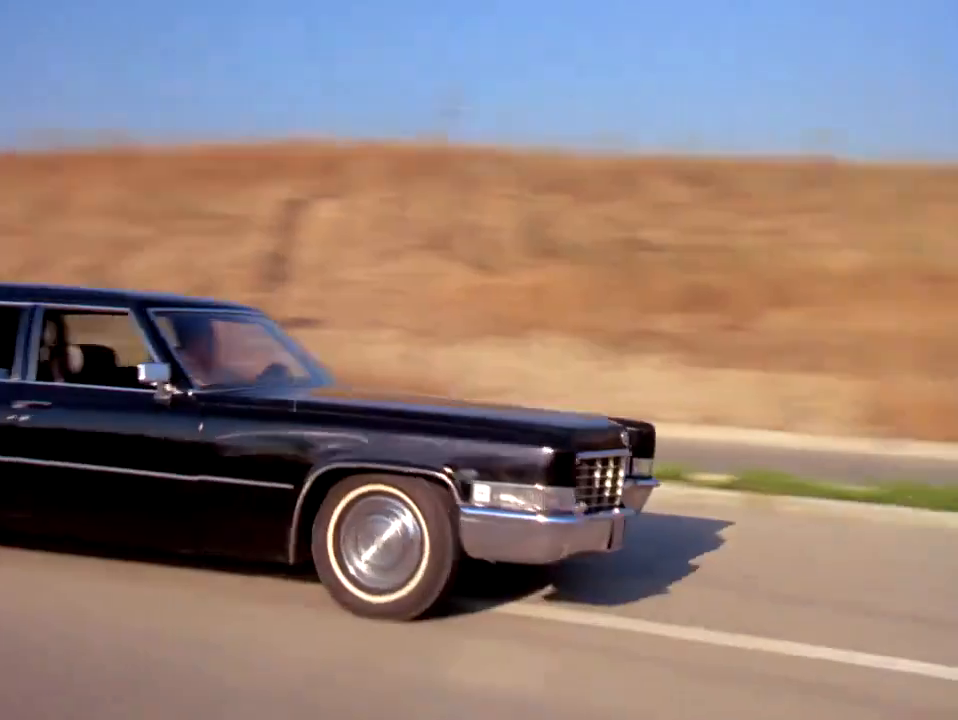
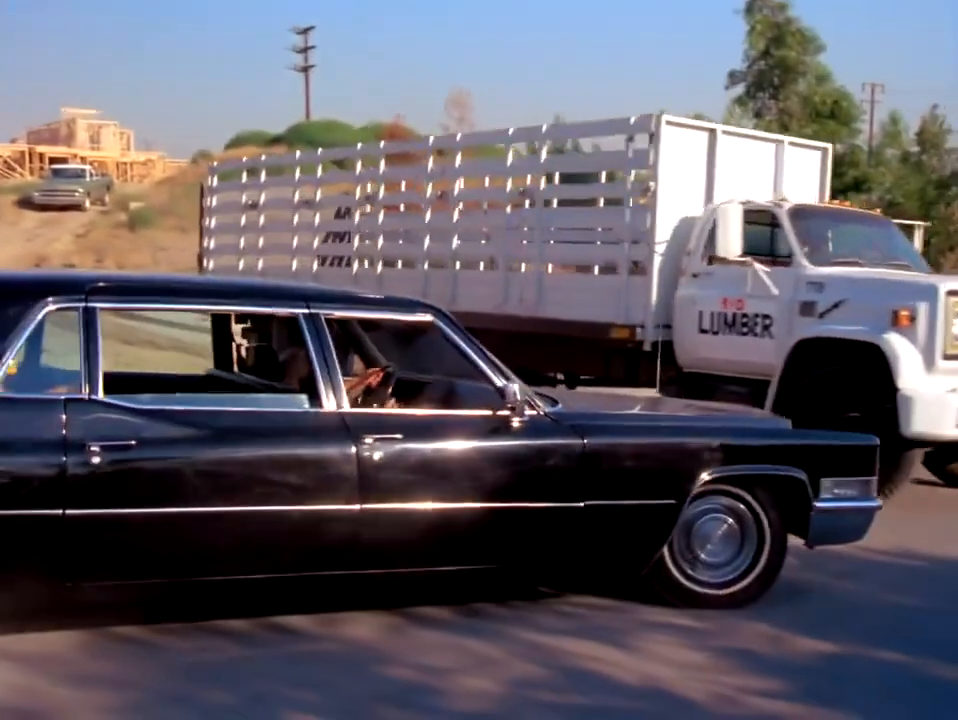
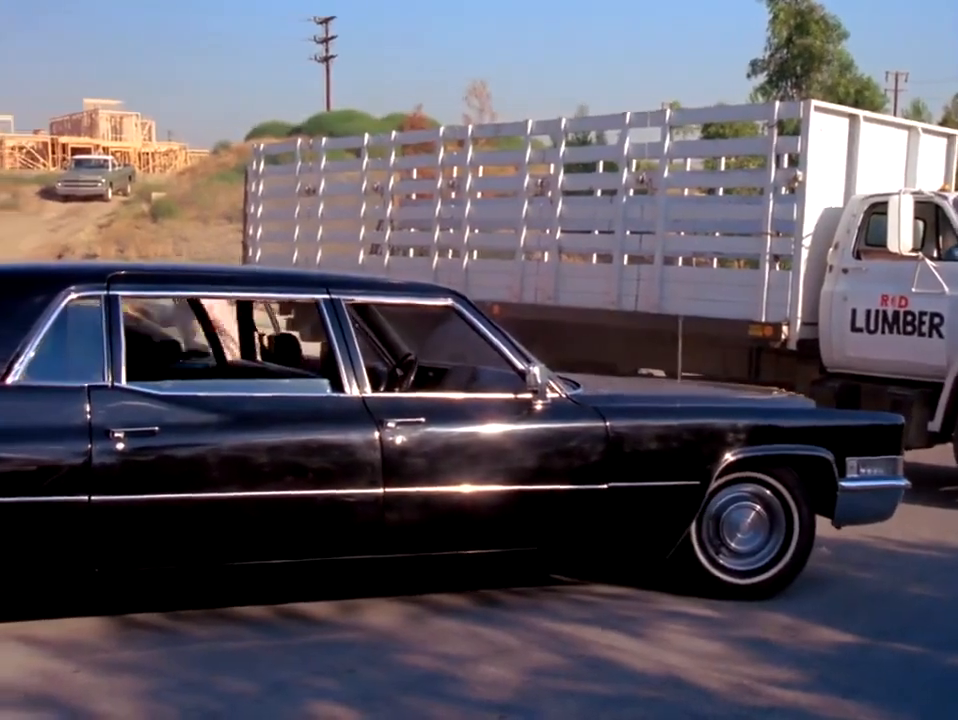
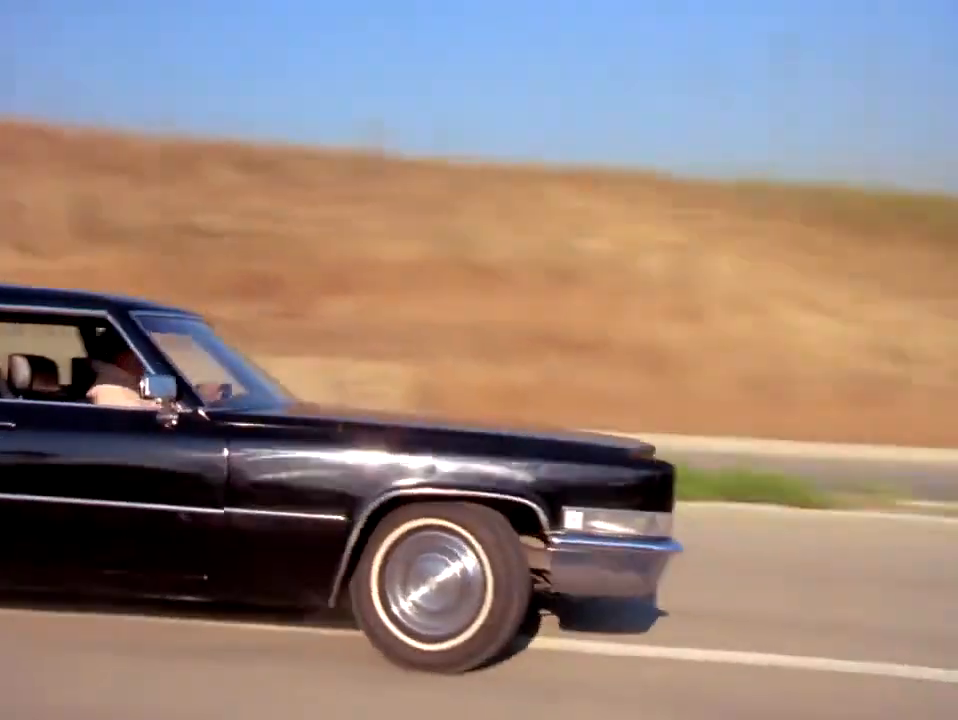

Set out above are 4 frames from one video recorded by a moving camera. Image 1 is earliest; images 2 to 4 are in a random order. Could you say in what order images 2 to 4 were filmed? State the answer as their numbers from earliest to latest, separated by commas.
4, 2, 3
